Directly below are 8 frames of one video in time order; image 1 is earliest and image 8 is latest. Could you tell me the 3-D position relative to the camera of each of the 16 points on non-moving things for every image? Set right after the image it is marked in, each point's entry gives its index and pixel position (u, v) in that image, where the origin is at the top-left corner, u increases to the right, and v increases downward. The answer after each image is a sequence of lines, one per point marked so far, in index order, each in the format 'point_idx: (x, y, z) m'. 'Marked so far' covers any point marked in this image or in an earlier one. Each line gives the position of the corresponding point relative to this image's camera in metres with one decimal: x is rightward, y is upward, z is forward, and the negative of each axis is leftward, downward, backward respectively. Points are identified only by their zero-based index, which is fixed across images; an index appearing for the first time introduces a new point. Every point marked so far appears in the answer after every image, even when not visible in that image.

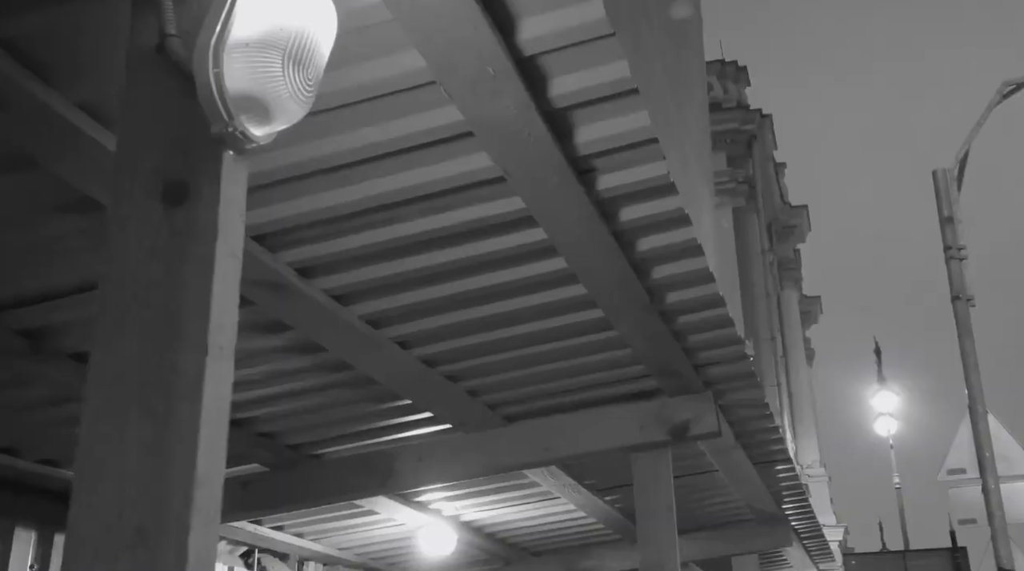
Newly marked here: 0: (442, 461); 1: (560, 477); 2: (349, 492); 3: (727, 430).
0: (-0.5, -1.2, +7.9) m
1: (+0.4, -1.5, +9.6) m
2: (-1.1, -1.4, +8.0) m
3: (+1.6, -1.1, +8.9) m
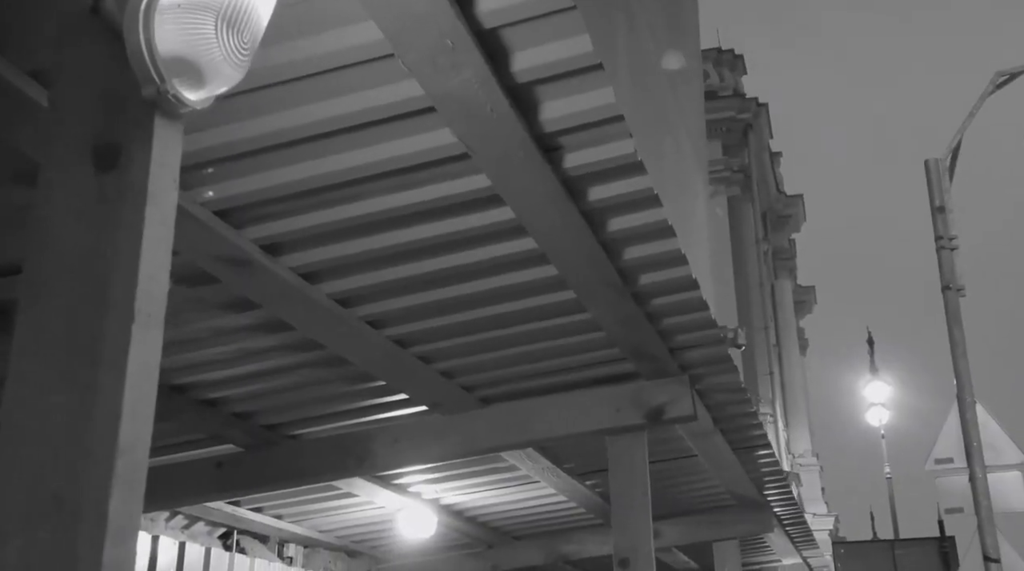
0: (-0.6, -1.0, +7.8) m
1: (+0.2, -1.4, +9.6) m
2: (-1.2, -1.2, +8.0) m
3: (+1.4, -1.0, +8.9) m
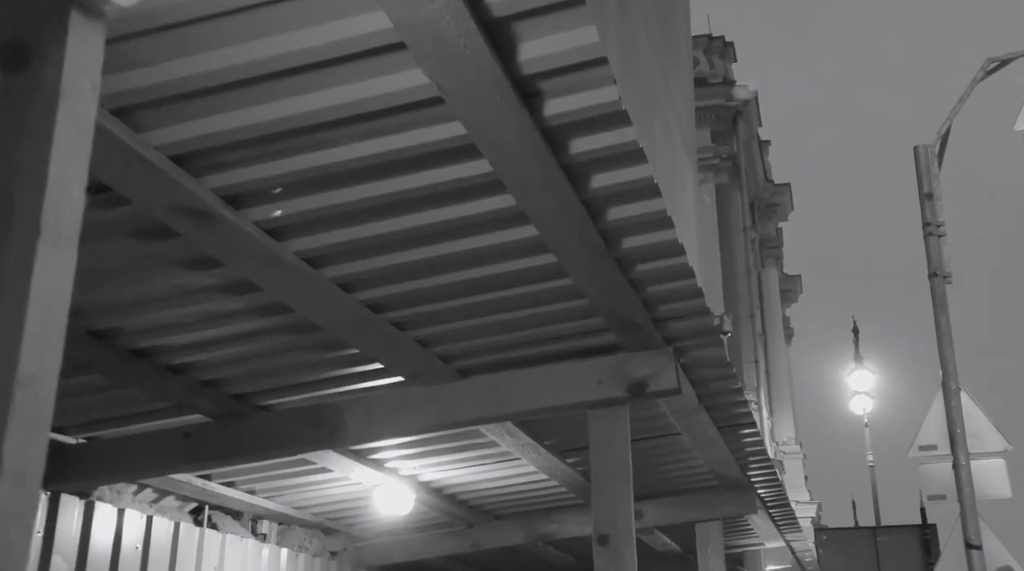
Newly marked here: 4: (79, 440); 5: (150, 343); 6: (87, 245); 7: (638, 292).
0: (-0.8, -0.8, +7.6) m
1: (0.0, -1.2, +9.4) m
2: (-1.4, -1.0, +7.7) m
3: (+1.3, -0.8, +8.6) m
4: (-3.0, -1.1, +8.4) m
5: (-2.0, -0.3, +6.5) m
6: (-1.9, +0.2, +5.2) m
7: (+0.7, 0.0, +6.5) m
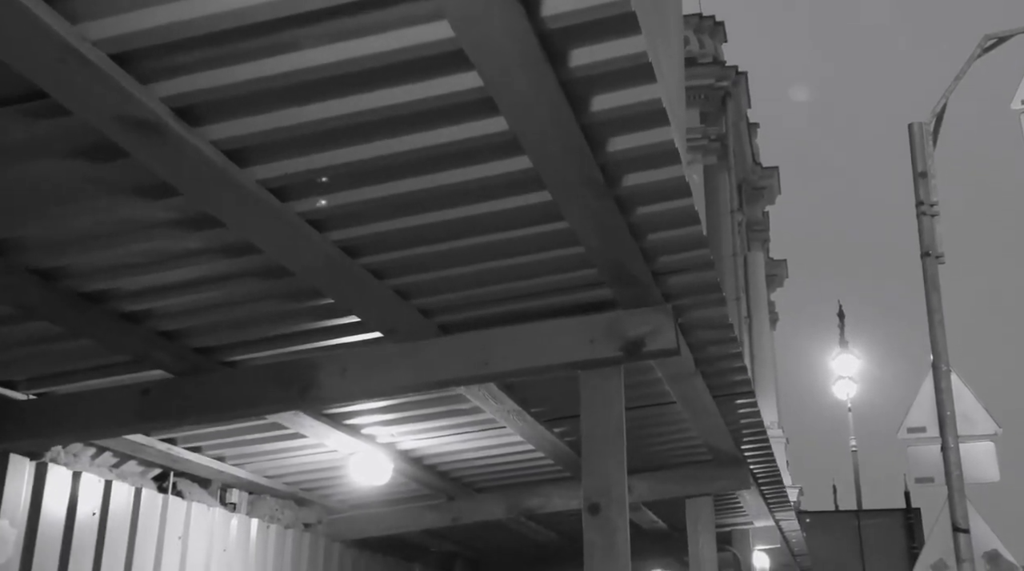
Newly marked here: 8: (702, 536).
0: (-0.9, -0.5, +7.0) m
1: (-0.1, -0.9, +8.8) m
2: (-1.5, -0.7, +7.1) m
3: (+1.2, -0.5, +8.1) m
4: (-3.1, -0.7, +7.8) m
5: (-2.0, 0.0, +5.9) m
6: (-1.9, +0.5, +4.6) m
7: (+0.6, +0.2, +5.9) m
8: (+1.9, -2.4, +11.6) m
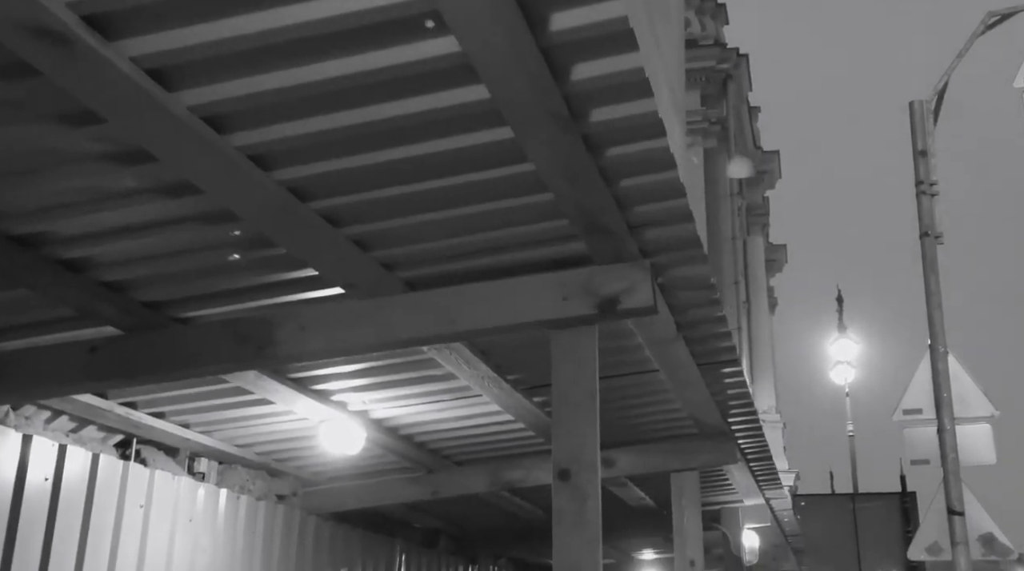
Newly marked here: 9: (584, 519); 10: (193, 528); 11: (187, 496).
0: (-1.0, -0.2, +6.6) m
1: (-0.2, -0.6, +8.4) m
2: (-1.7, -0.4, +6.7) m
3: (+1.0, -0.2, +7.7) m
4: (-3.3, -0.4, +7.4) m
5: (-2.2, +0.3, +5.5) m
6: (-2.1, +0.7, +4.2) m
7: (+0.5, +0.5, +5.6) m
8: (+1.7, -2.1, +11.3) m
9: (+0.4, -1.2, +6.3) m
10: (-2.6, -2.0, +9.8) m
11: (-2.7, -1.7, +9.7) m
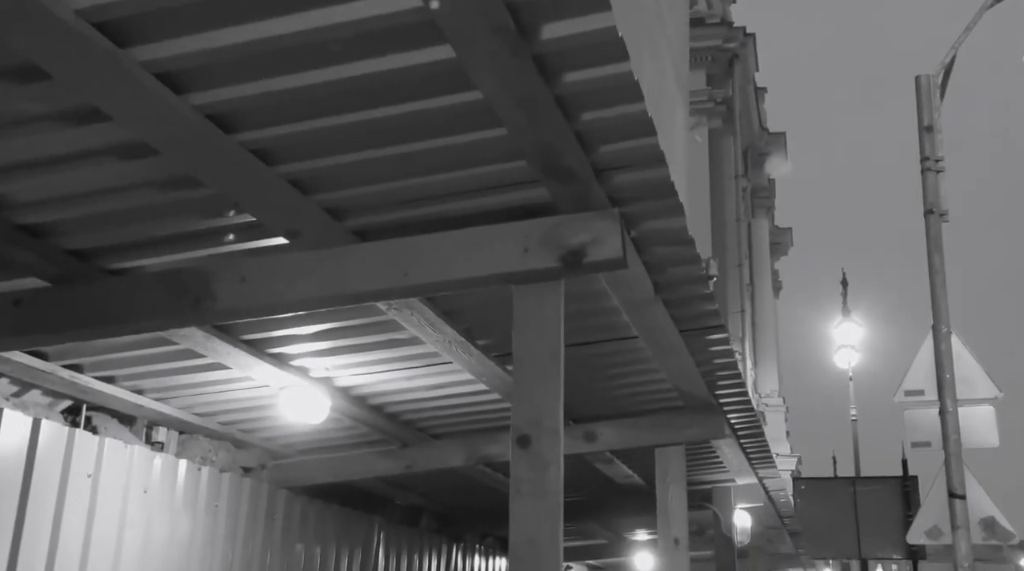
0: (-1.2, 0.0, +6.1) m
1: (-0.5, -0.3, +7.9) m
2: (-1.9, -0.2, +6.2) m
3: (+0.8, +0.1, +7.2) m
4: (-3.5, -0.1, +6.9) m
5: (-2.4, +0.5, +5.0) m
6: (-2.3, +0.9, +3.7) m
7: (+0.2, +0.7, +5.0) m
8: (+1.4, -1.8, +10.7) m
9: (+0.2, -1.0, +5.8) m
10: (-2.8, -1.7, +9.3) m
11: (-2.9, -1.4, +9.2) m
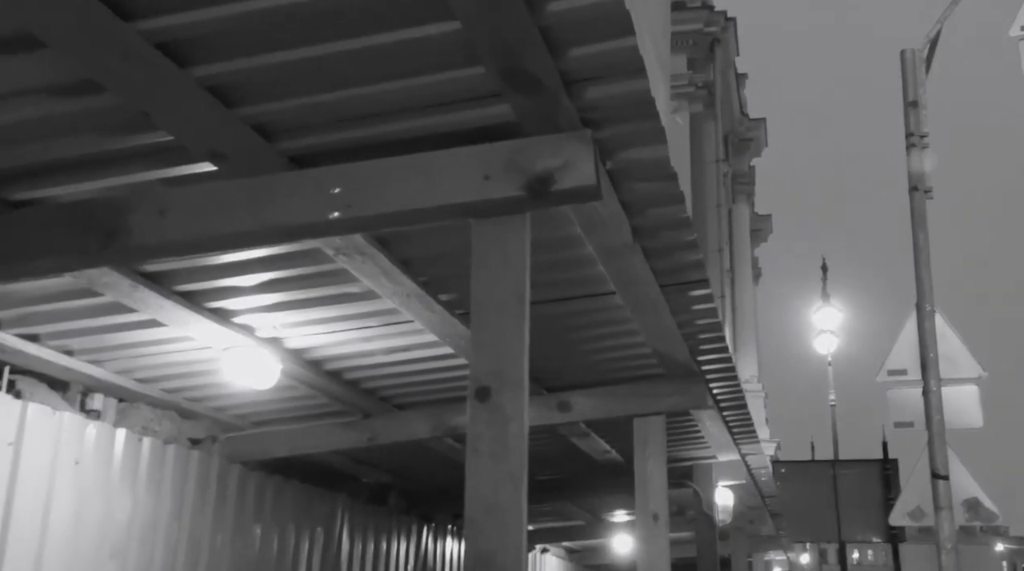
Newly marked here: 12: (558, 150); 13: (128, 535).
0: (-1.4, +0.3, +5.3) m
1: (-0.7, 0.0, +7.1) m
2: (-2.1, +0.1, +5.4) m
3: (+0.6, +0.4, +6.4) m
4: (-3.7, +0.2, +6.1) m
5: (-2.6, +0.8, +4.2) m
6: (-2.4, +1.2, +2.9) m
7: (+0.1, +1.0, +4.3) m
8: (+1.2, -1.5, +10.0) m
9: (0.0, -0.7, +5.1) m
10: (-3.1, -1.3, +8.5) m
11: (-3.1, -1.1, +8.5) m
12: (+0.2, +0.6, +5.2) m
13: (-2.9, -1.8, +8.9) m
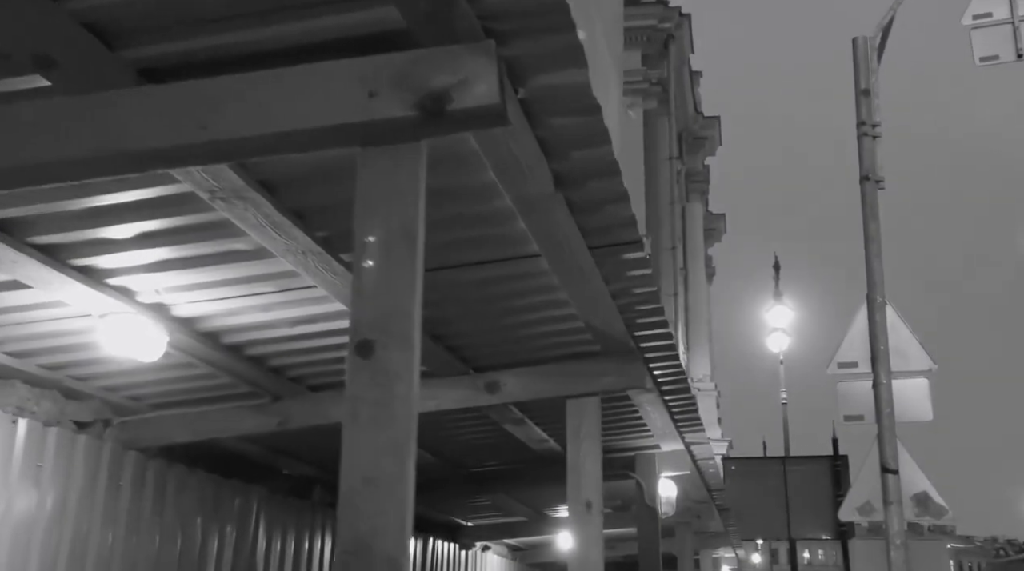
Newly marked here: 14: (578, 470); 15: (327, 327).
0: (-1.8, +0.6, +4.5) m
1: (-1.2, +0.3, +6.3) m
2: (-2.5, +0.4, +4.5) m
3: (+0.1, +0.6, +5.6) m
4: (-4.2, +0.4, +5.1) m
5: (-3.0, +1.0, +3.3) m
6: (-2.7, +1.5, +2.0) m
7: (-0.3, +1.2, +3.4) m
8: (+0.6, -1.2, +9.3) m
9: (-0.4, -0.5, +4.3) m
10: (-3.6, -1.1, +7.5) m
11: (-3.6, -0.8, +7.5) m
12: (-0.2, +0.8, +4.4) m
13: (-3.4, -1.6, +8.0) m
14: (+0.5, -1.4, +9.1) m
15: (-1.3, -0.3, +8.3) m
